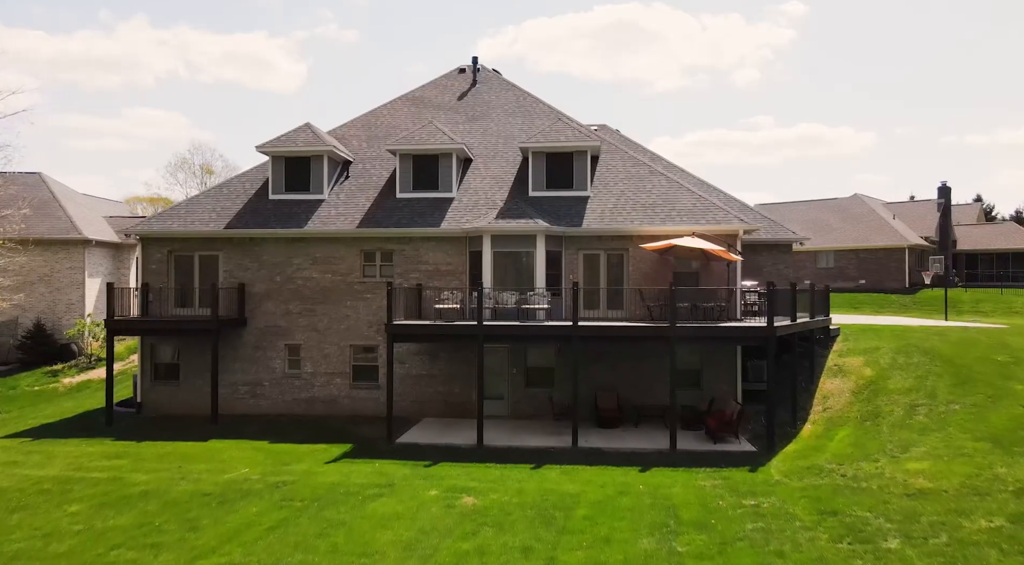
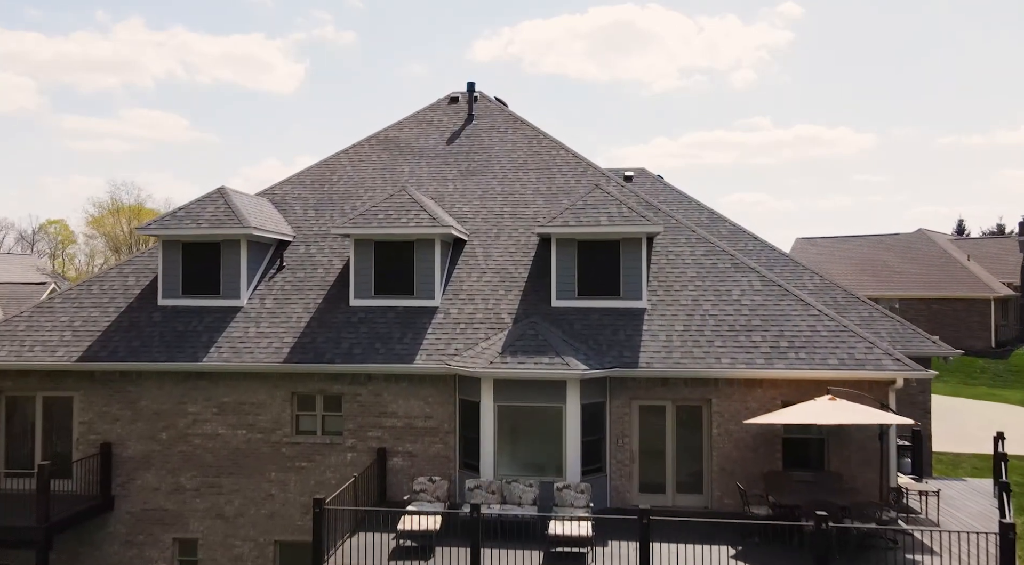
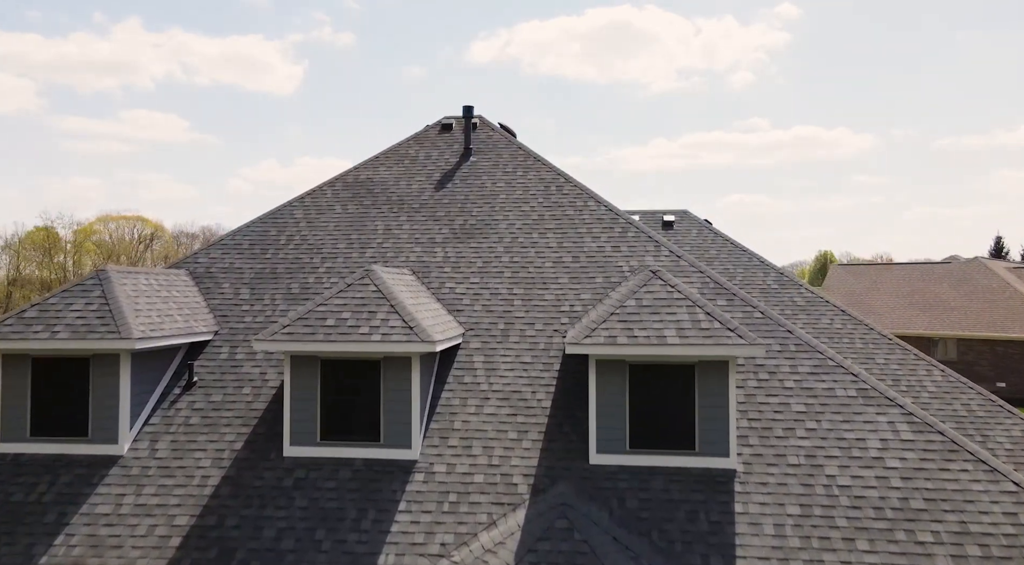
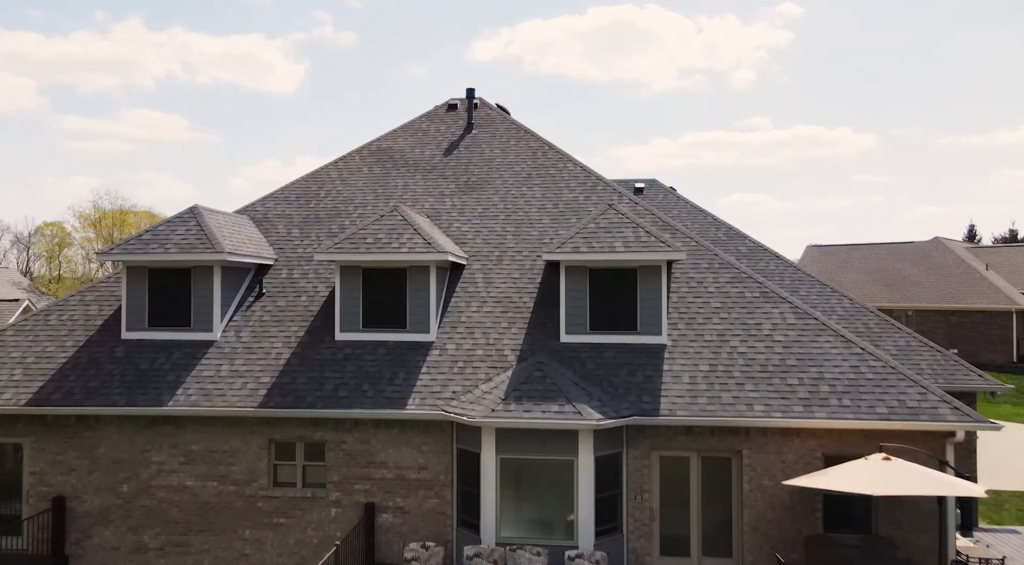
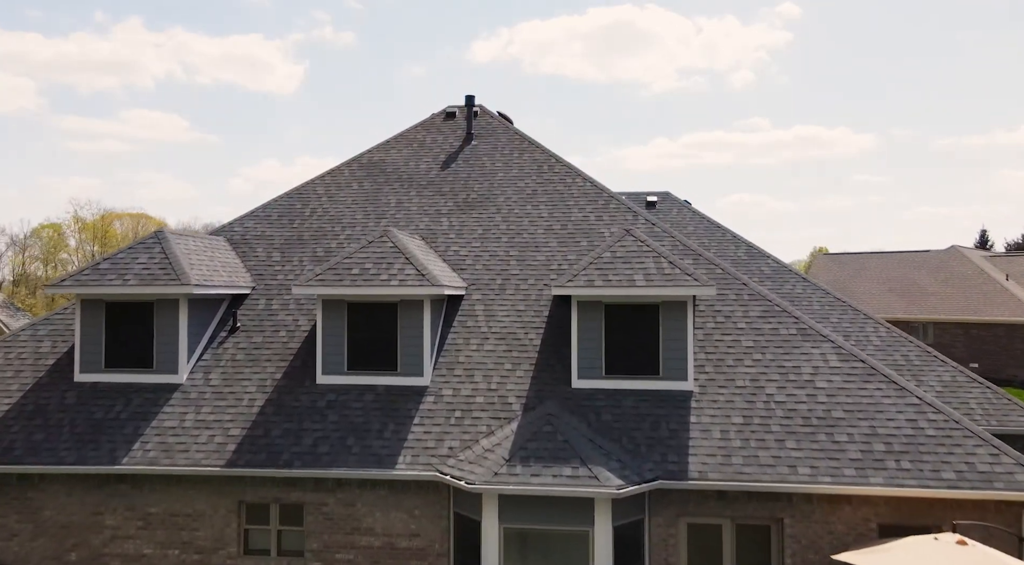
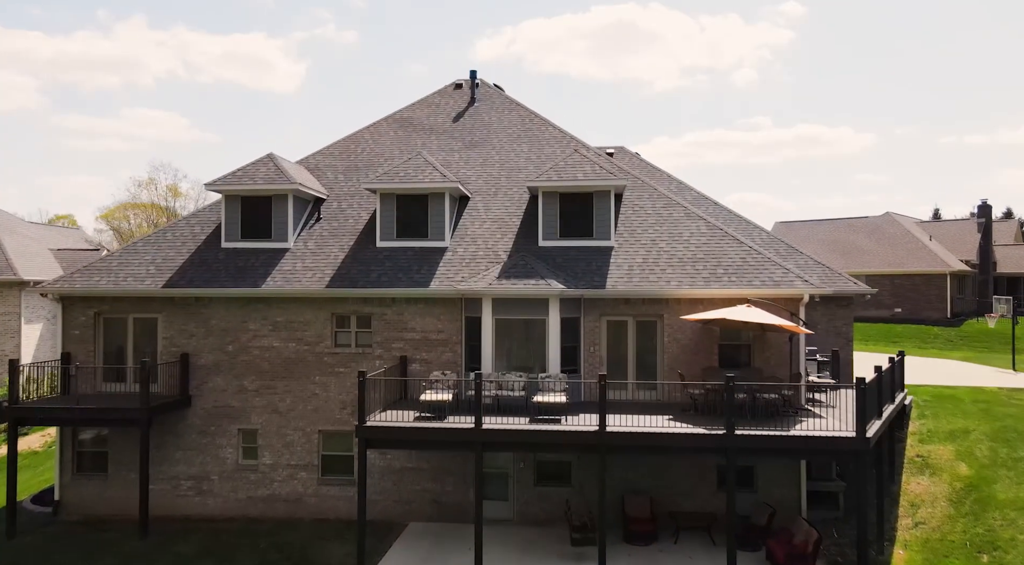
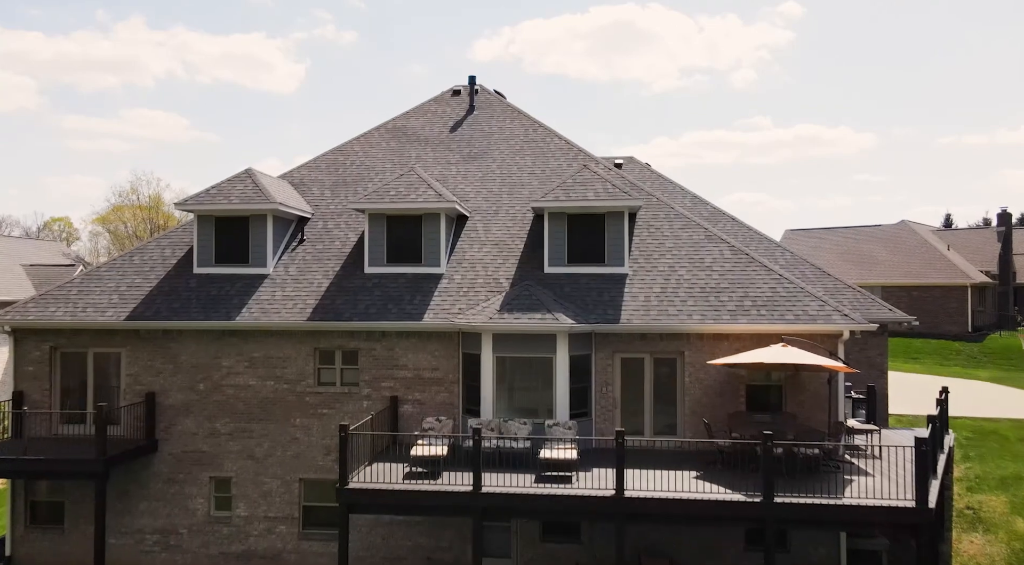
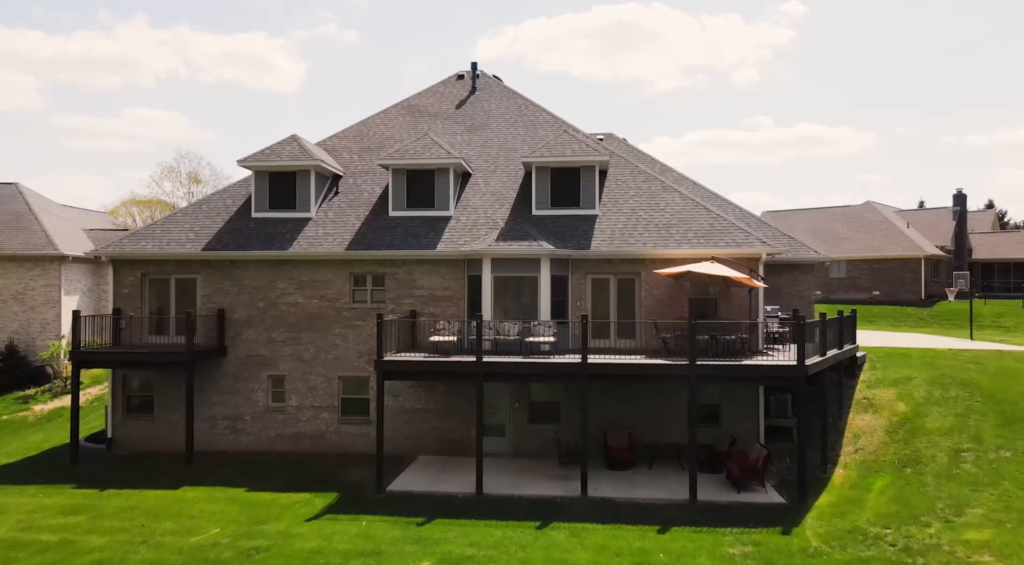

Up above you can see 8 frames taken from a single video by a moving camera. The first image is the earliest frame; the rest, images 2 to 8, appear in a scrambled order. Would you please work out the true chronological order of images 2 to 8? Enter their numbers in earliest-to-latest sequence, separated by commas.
8, 6, 7, 2, 4, 5, 3
